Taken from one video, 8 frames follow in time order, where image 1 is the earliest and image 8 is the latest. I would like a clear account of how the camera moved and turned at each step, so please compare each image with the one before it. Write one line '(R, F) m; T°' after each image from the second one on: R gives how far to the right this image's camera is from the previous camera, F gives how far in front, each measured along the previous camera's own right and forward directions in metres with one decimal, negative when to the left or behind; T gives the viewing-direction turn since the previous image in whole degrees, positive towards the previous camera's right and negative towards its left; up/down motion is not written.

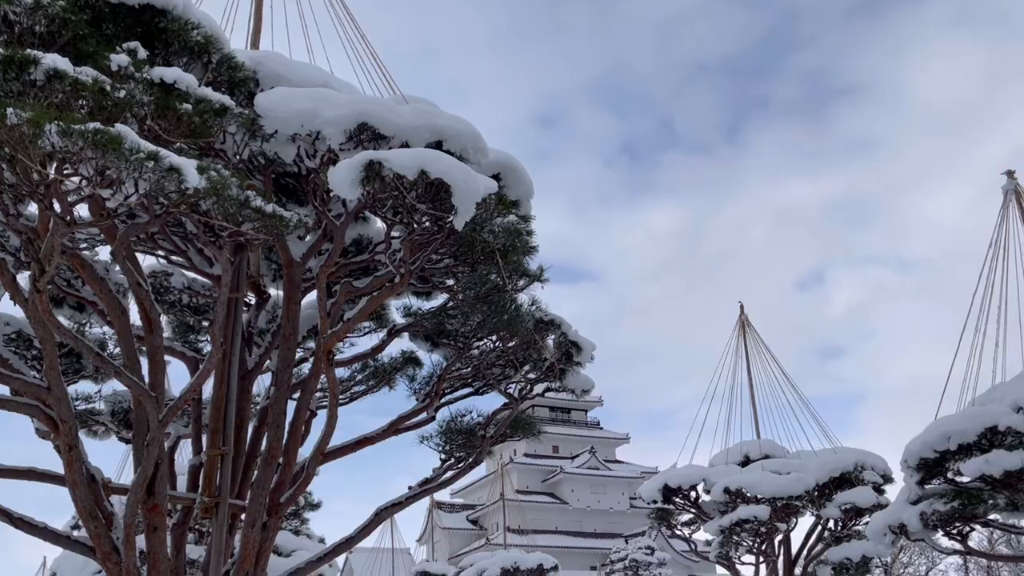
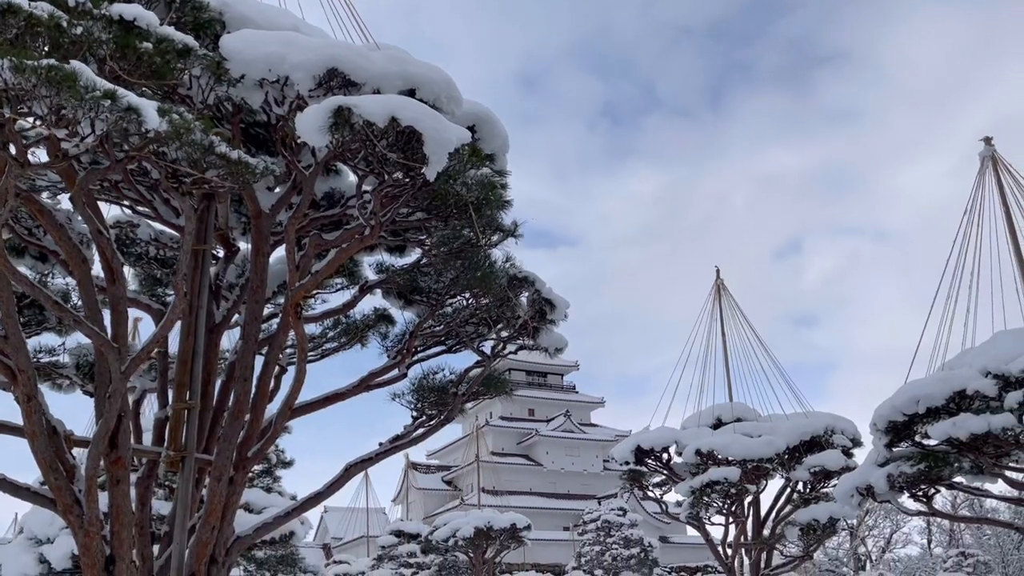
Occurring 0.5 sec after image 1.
(0.0, +0.1) m; +2°
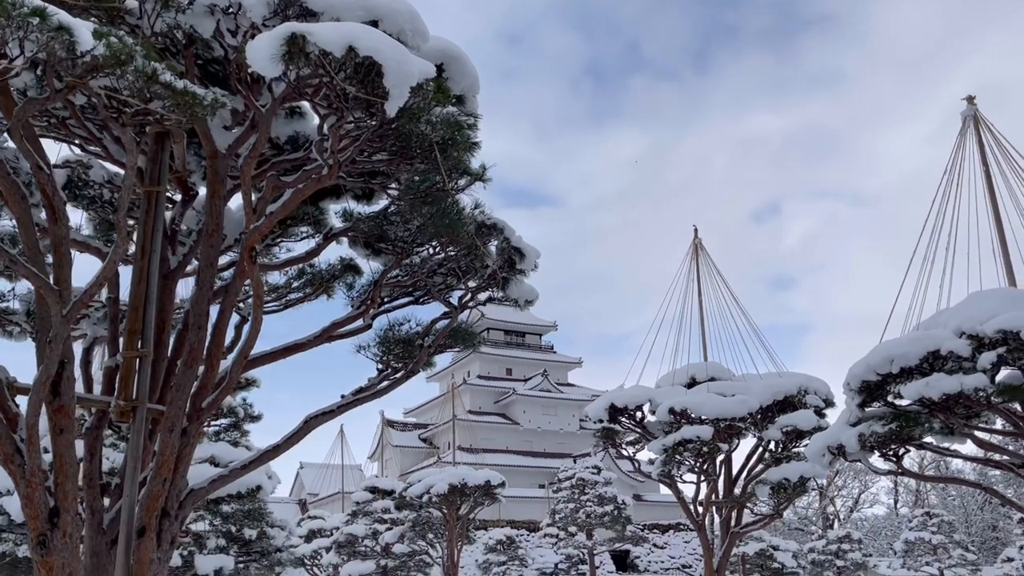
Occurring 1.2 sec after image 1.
(+0.1, +0.3) m; +2°
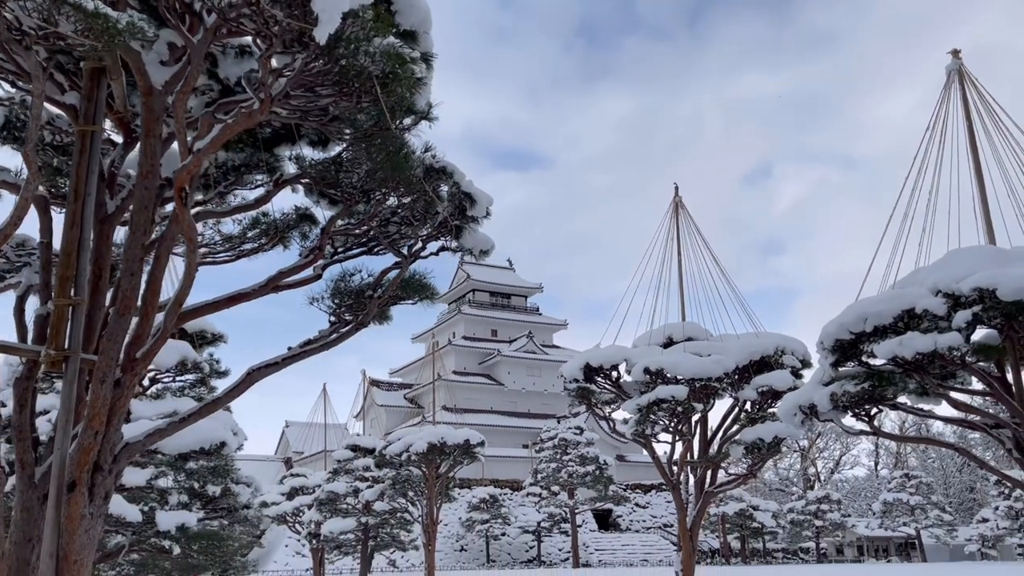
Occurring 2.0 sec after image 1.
(+0.3, +0.3) m; +1°
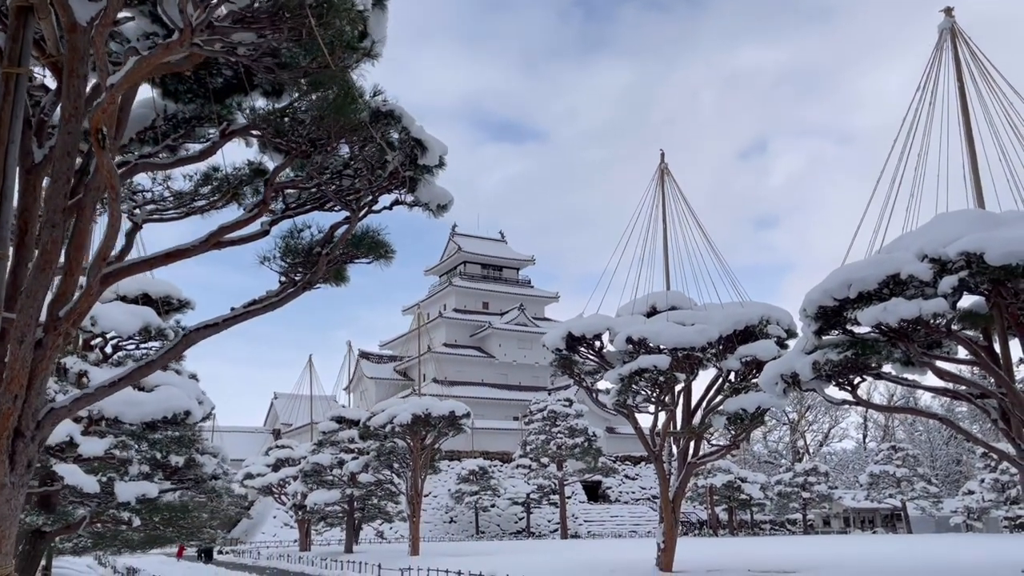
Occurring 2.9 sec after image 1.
(+0.3, +0.4) m; 0°
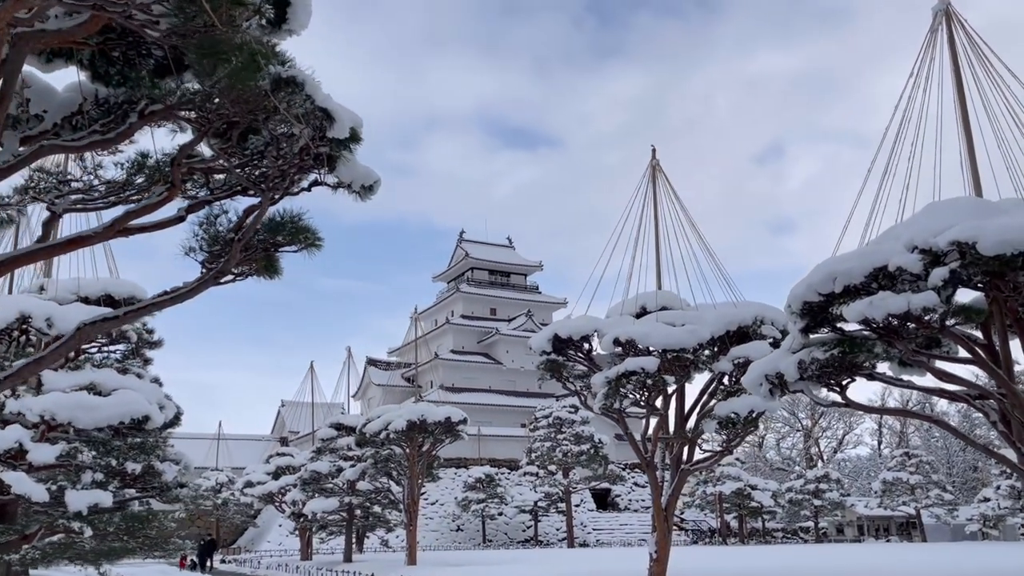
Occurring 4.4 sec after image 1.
(+0.6, +0.5) m; -1°
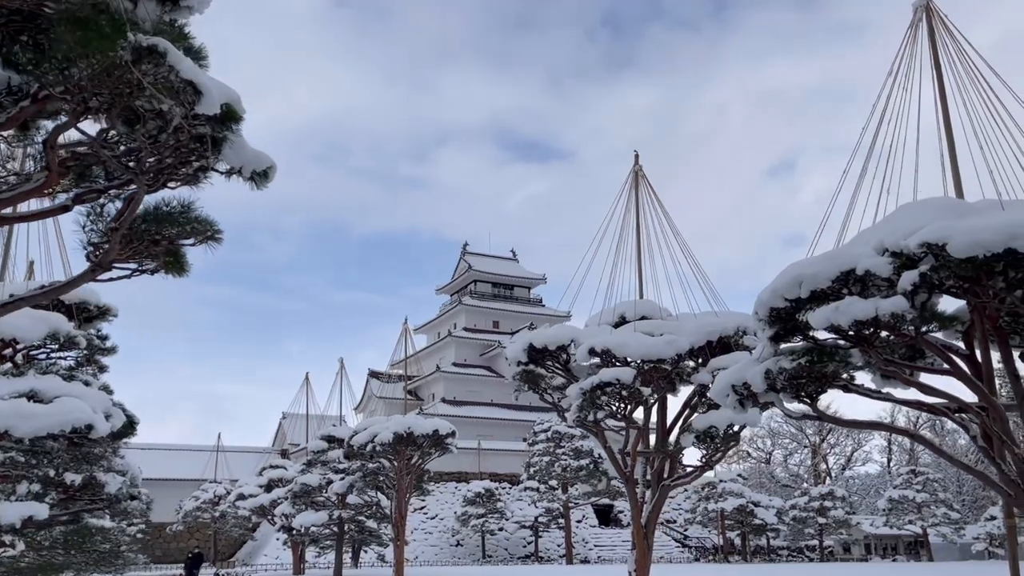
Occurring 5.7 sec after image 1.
(+0.7, +0.4) m; -1°
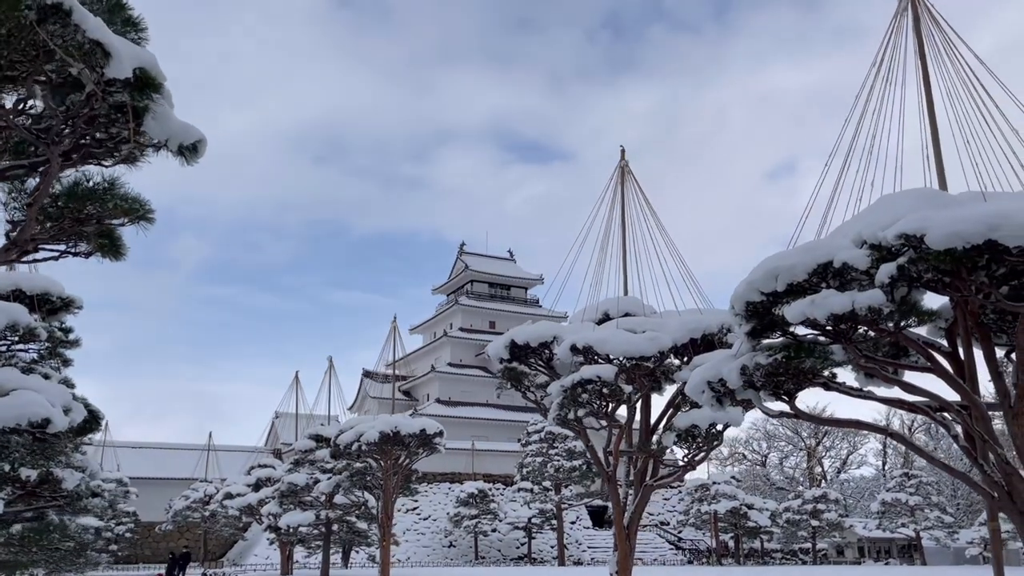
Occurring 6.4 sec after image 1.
(+0.4, +0.3) m; 0°
